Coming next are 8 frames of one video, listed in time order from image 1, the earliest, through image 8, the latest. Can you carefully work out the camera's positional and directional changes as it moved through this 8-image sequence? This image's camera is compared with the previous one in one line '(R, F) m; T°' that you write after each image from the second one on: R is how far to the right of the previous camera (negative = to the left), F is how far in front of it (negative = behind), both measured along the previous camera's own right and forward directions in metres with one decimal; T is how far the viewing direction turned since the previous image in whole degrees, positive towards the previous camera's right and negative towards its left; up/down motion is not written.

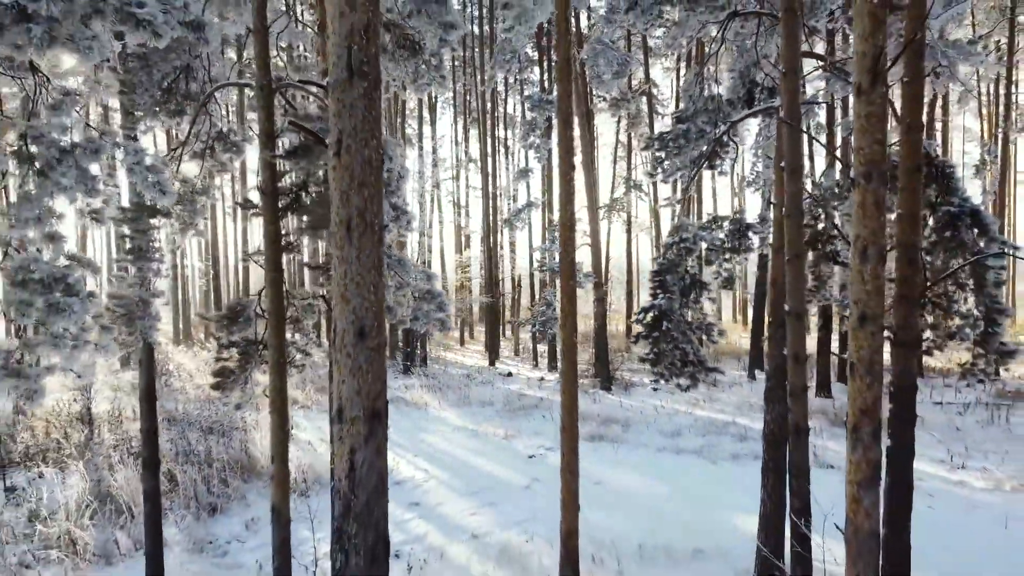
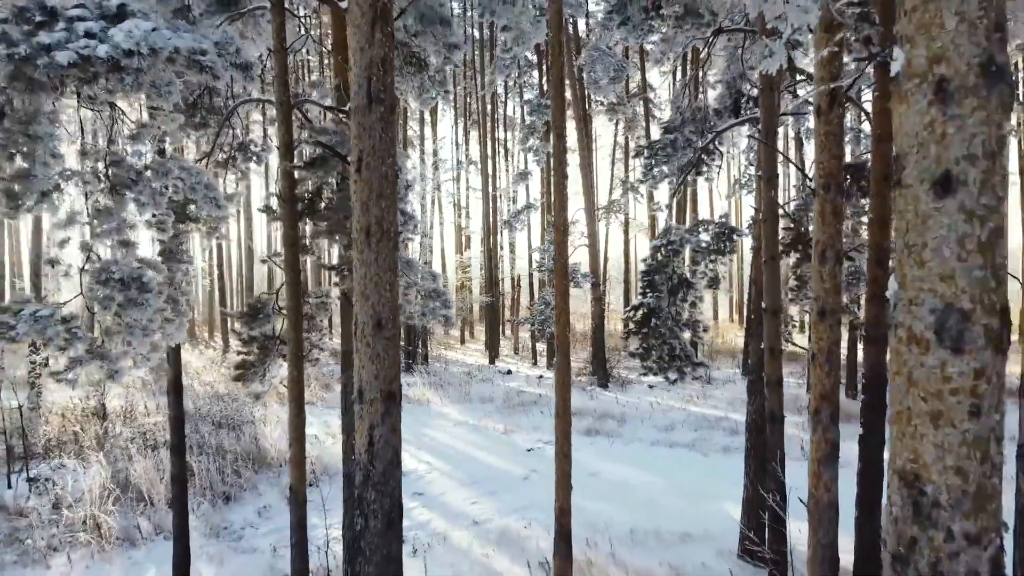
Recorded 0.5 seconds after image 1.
(0.0, -0.4) m; 0°
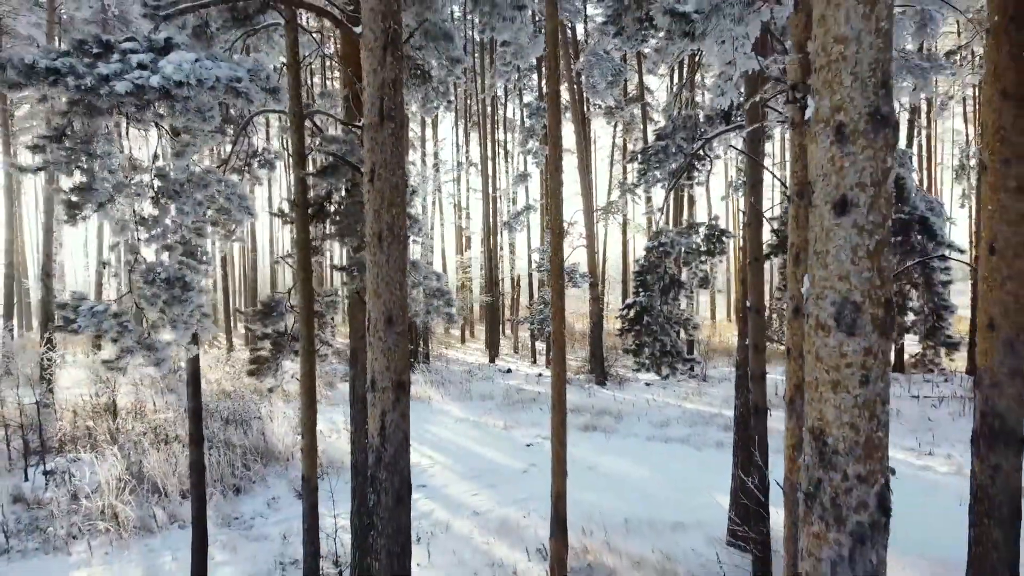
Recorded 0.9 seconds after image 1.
(0.0, -0.3) m; 0°
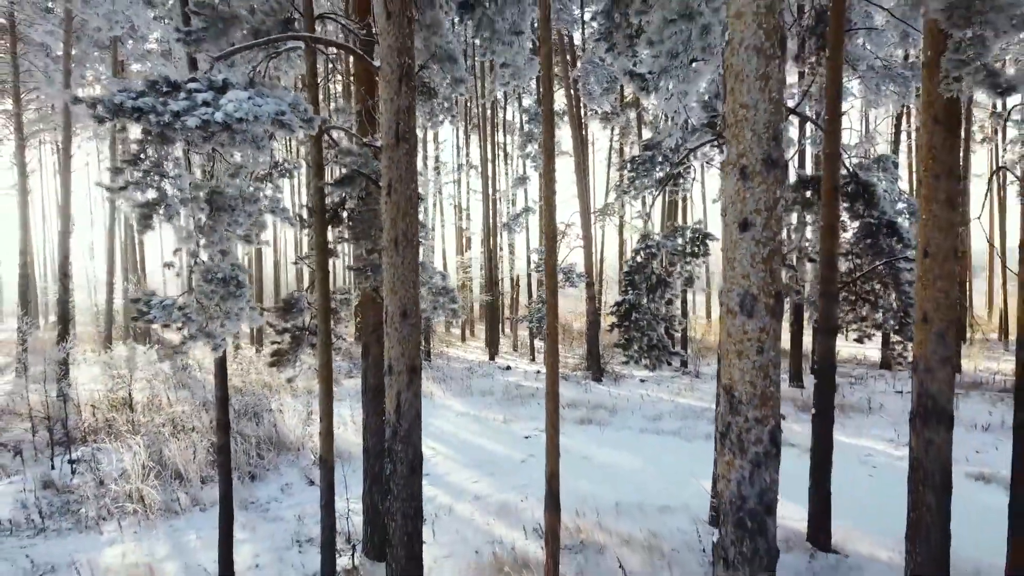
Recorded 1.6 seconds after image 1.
(0.0, -0.6) m; 0°
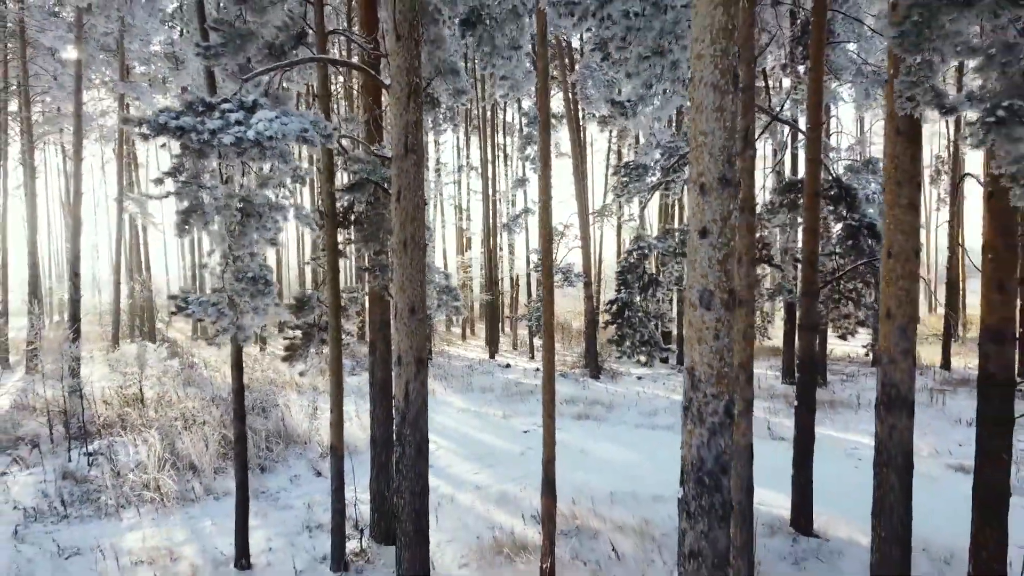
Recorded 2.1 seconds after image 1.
(0.0, -0.4) m; 0°
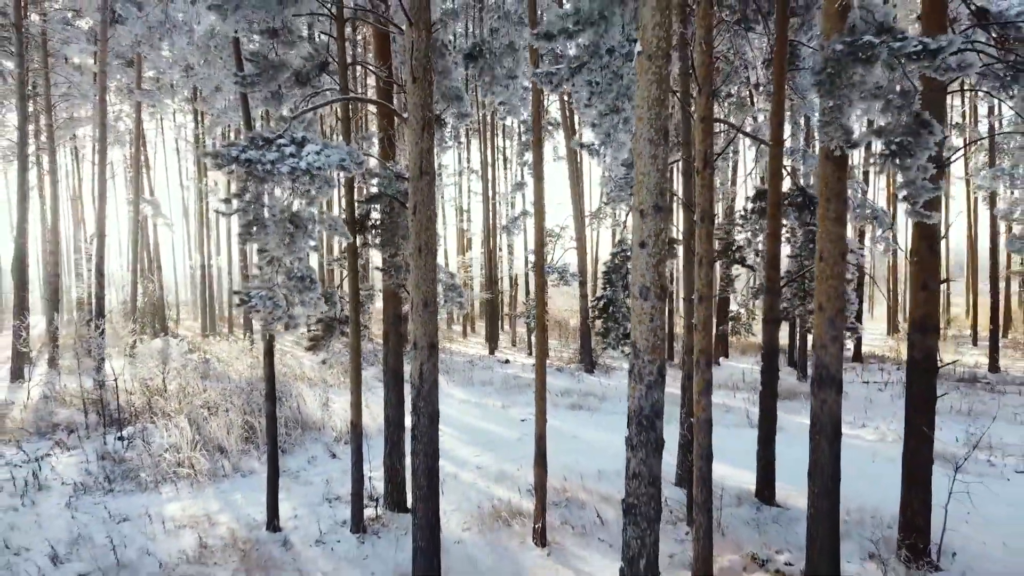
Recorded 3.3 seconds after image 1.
(0.0, -0.9) m; 0°
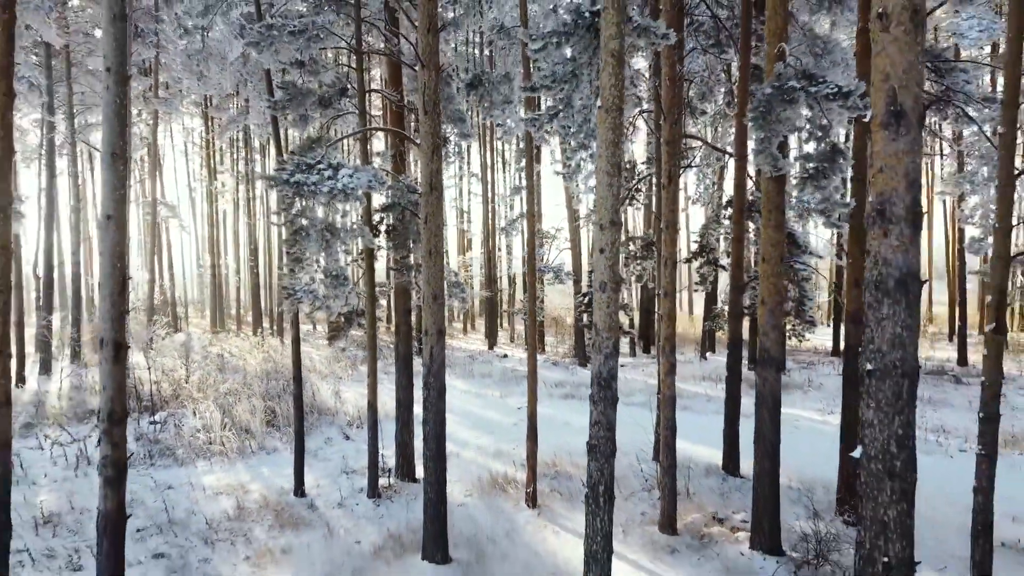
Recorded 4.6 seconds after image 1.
(+0.1, -1.1) m; 0°
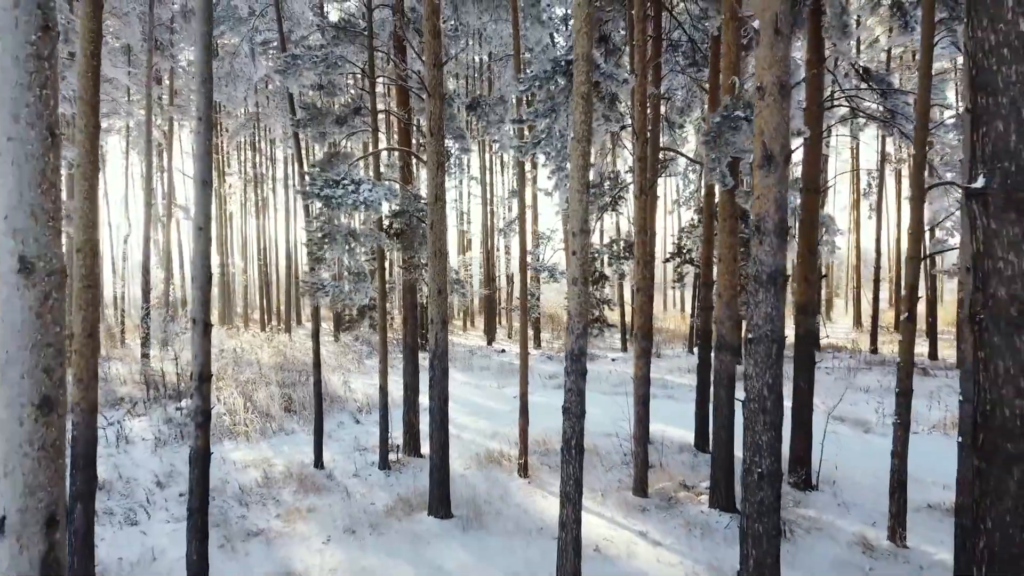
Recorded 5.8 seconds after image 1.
(+0.1, -1.1) m; 0°
